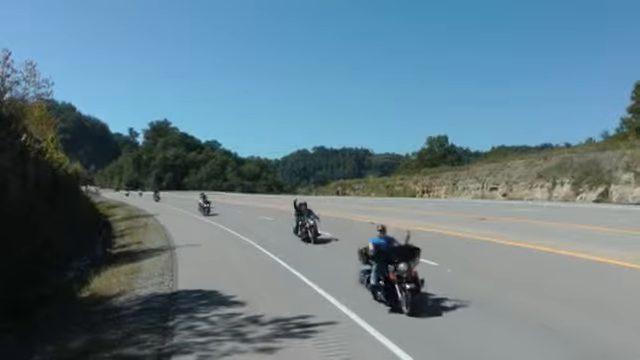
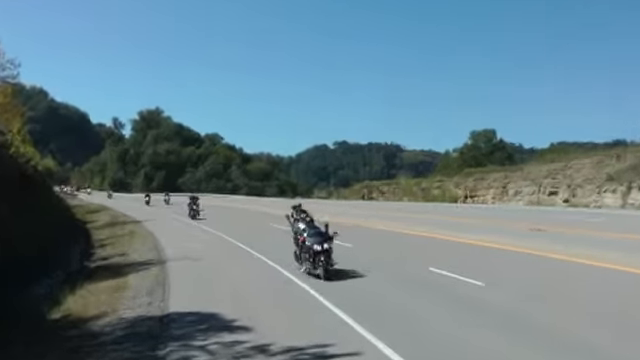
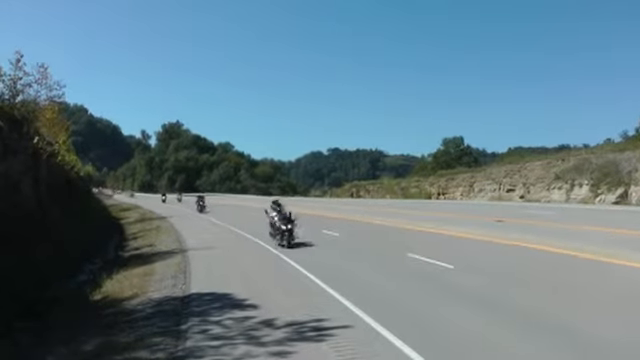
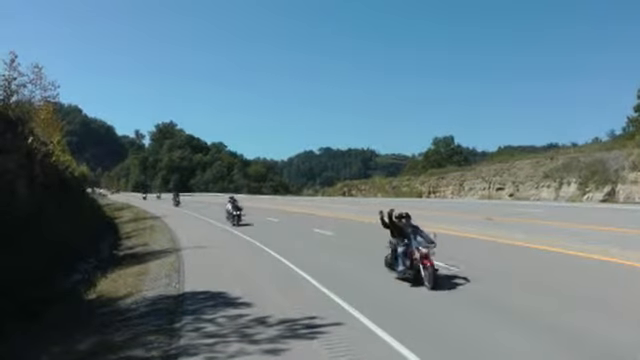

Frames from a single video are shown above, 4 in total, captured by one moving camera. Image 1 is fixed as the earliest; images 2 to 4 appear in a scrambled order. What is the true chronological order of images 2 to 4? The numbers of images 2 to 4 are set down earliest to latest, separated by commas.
4, 3, 2
